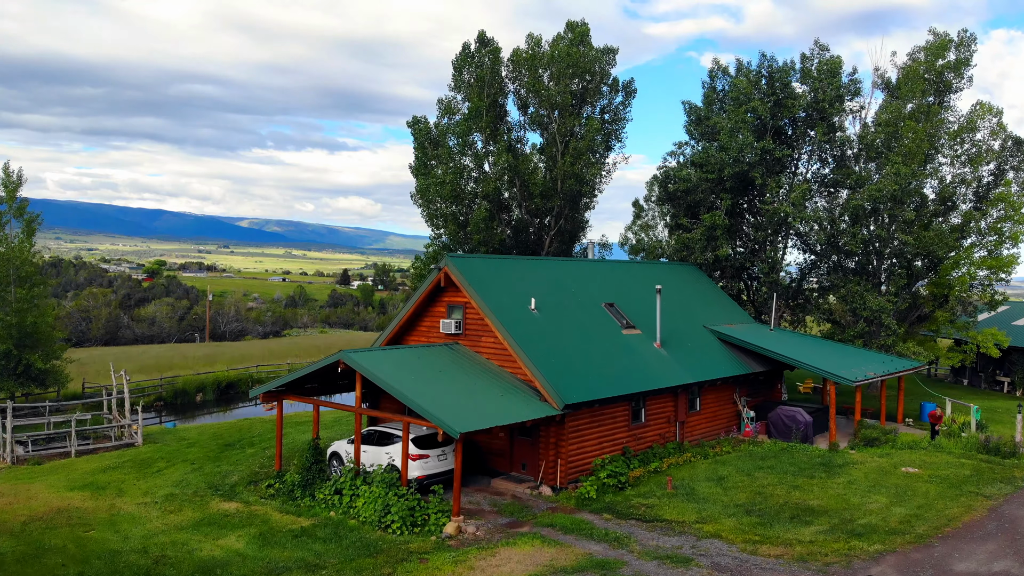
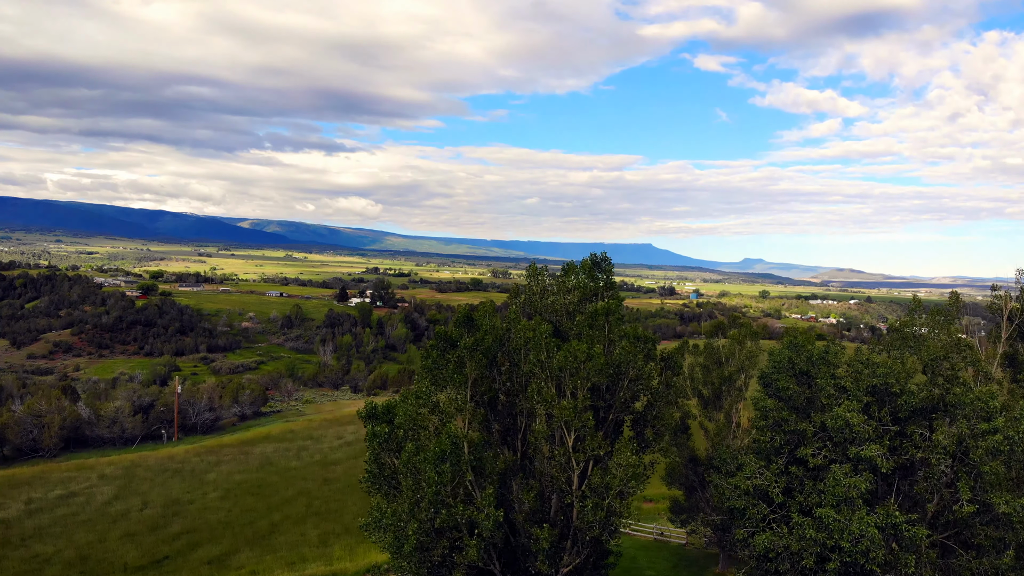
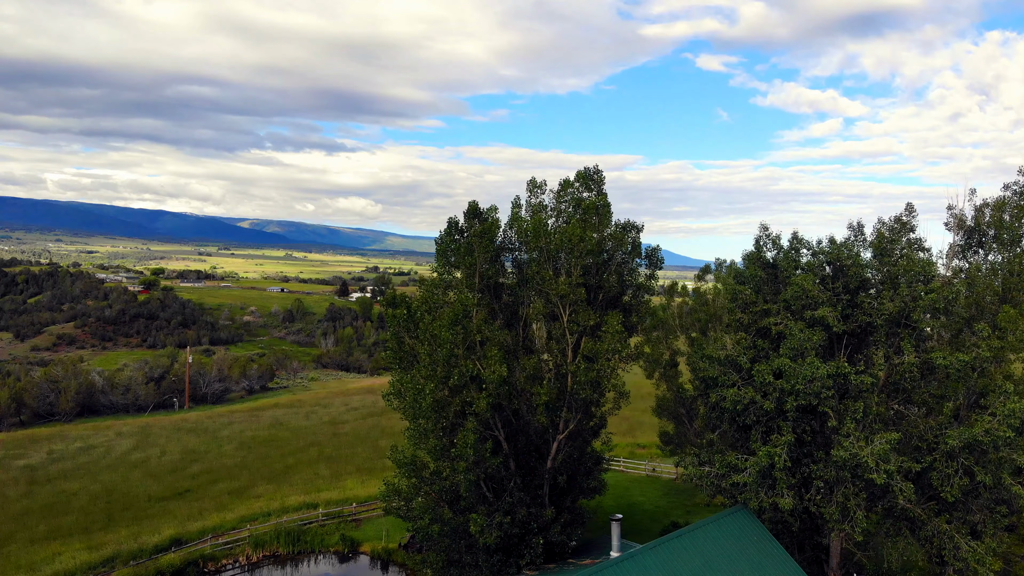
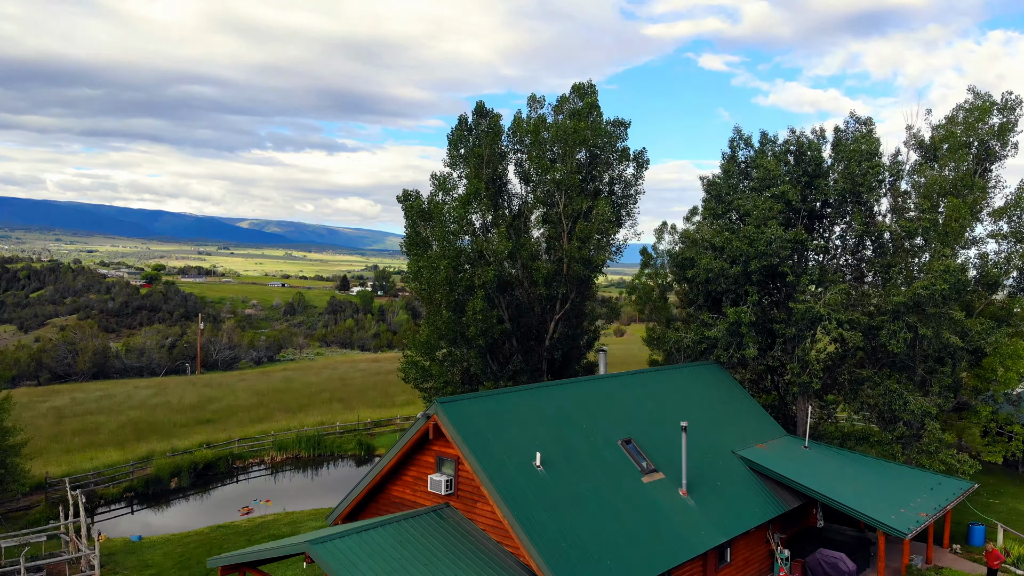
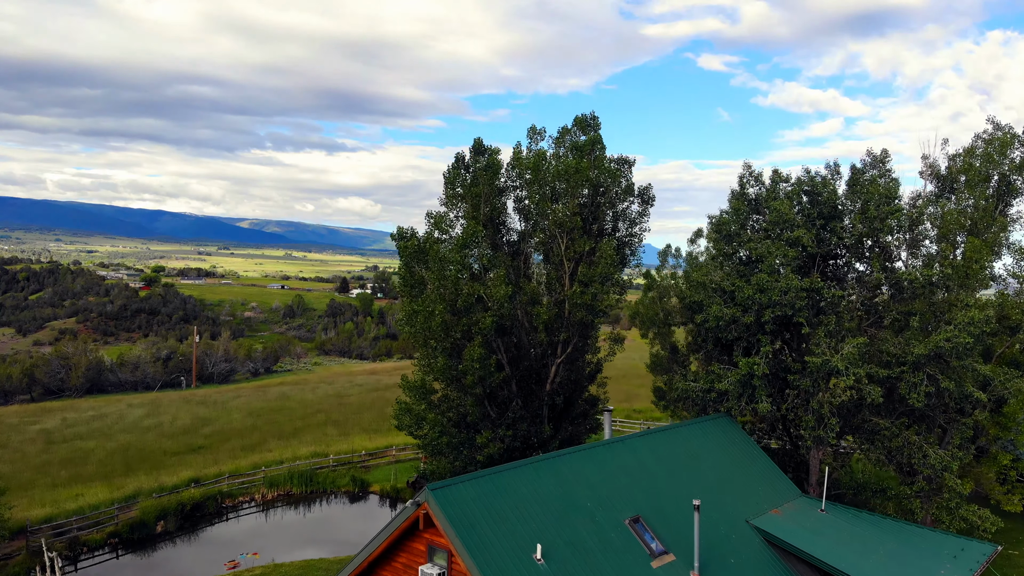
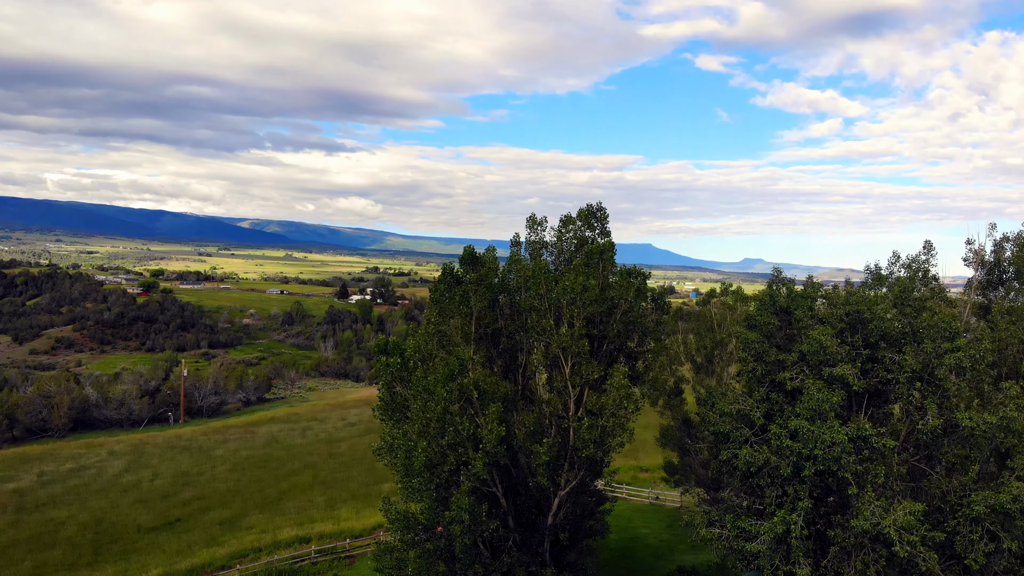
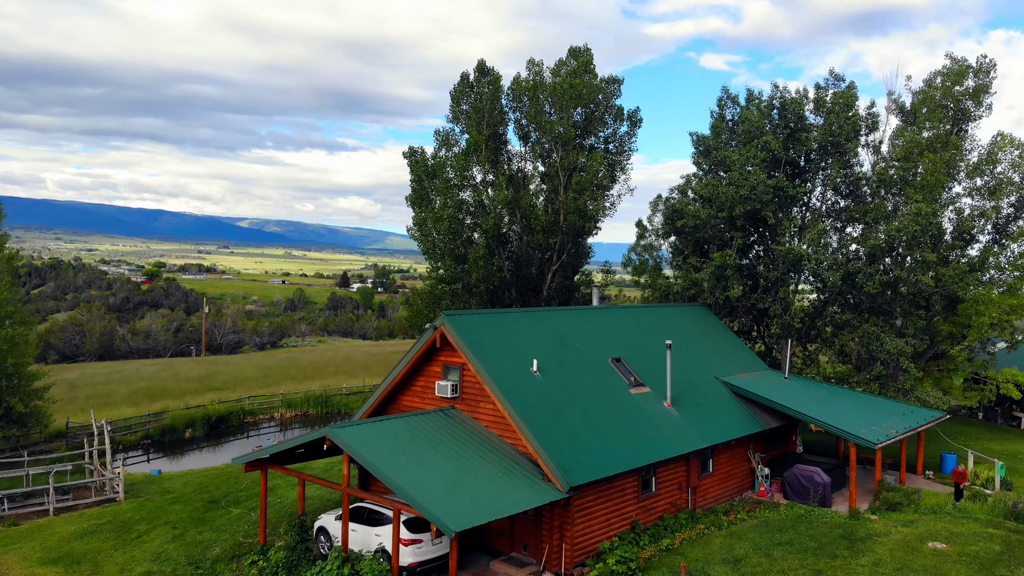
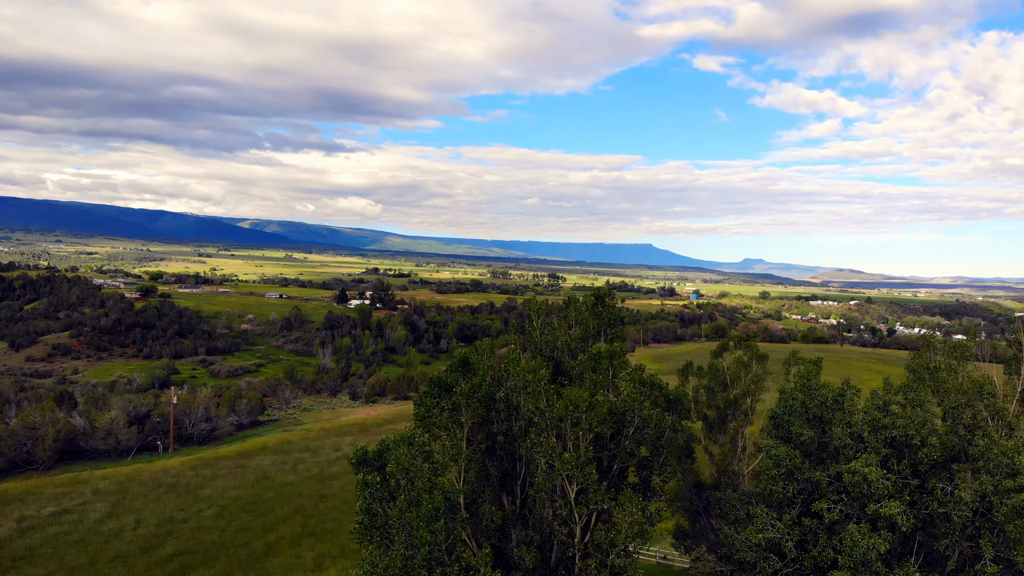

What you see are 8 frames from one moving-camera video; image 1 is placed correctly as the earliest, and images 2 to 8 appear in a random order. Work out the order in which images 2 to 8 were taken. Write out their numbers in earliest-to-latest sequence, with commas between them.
7, 4, 5, 3, 6, 2, 8
